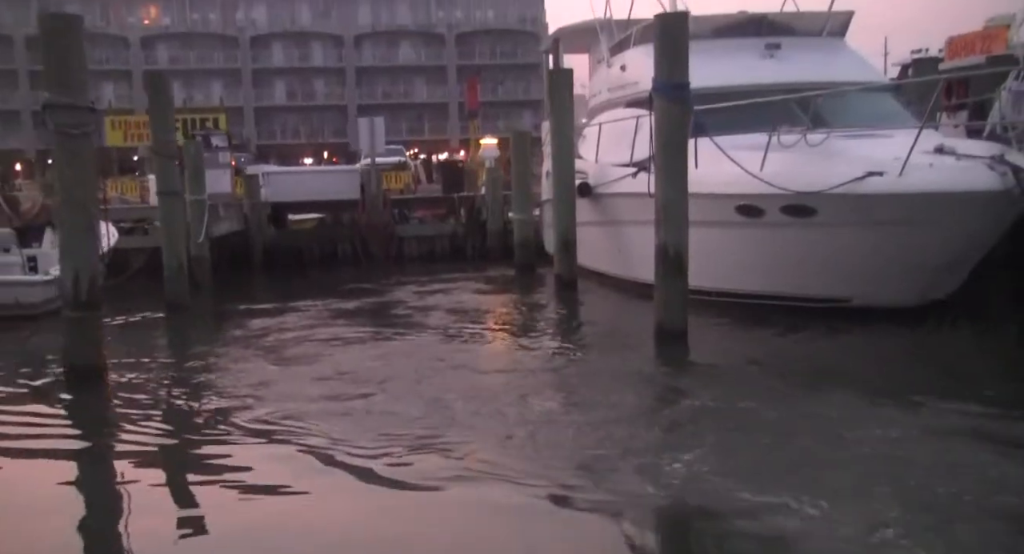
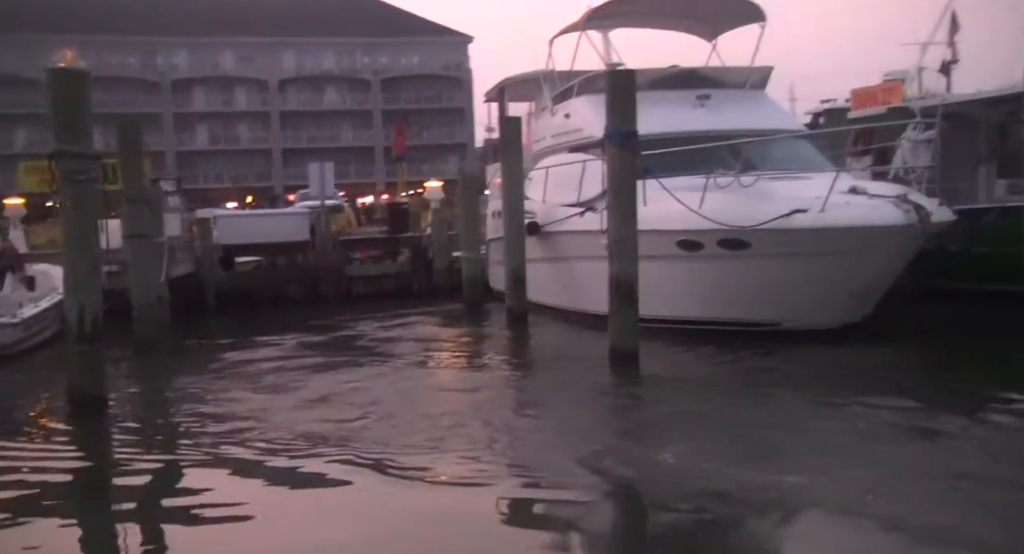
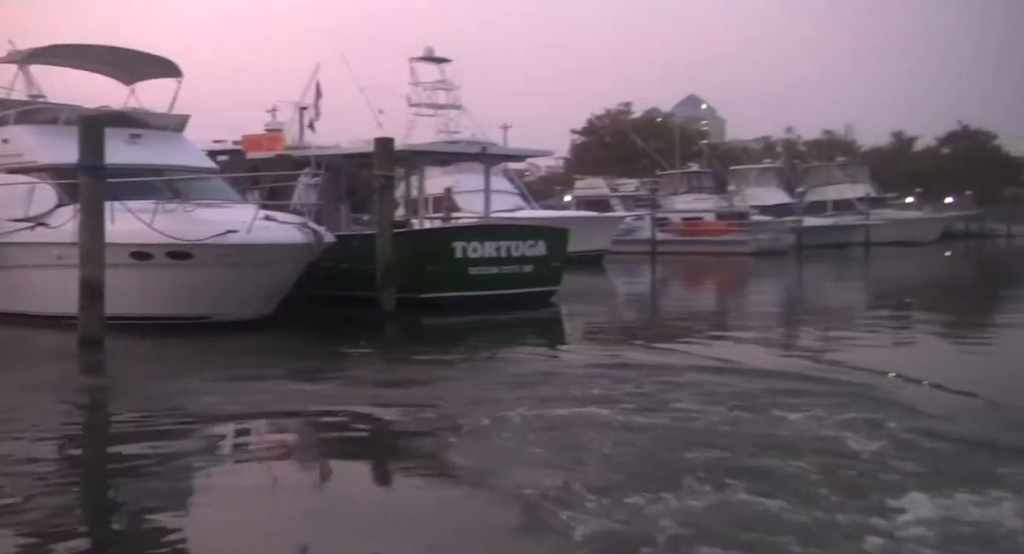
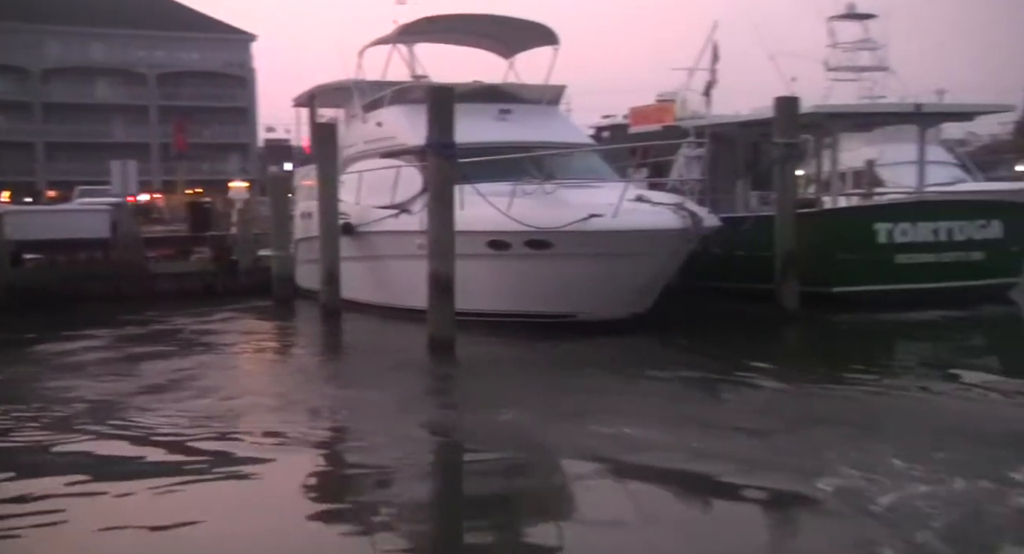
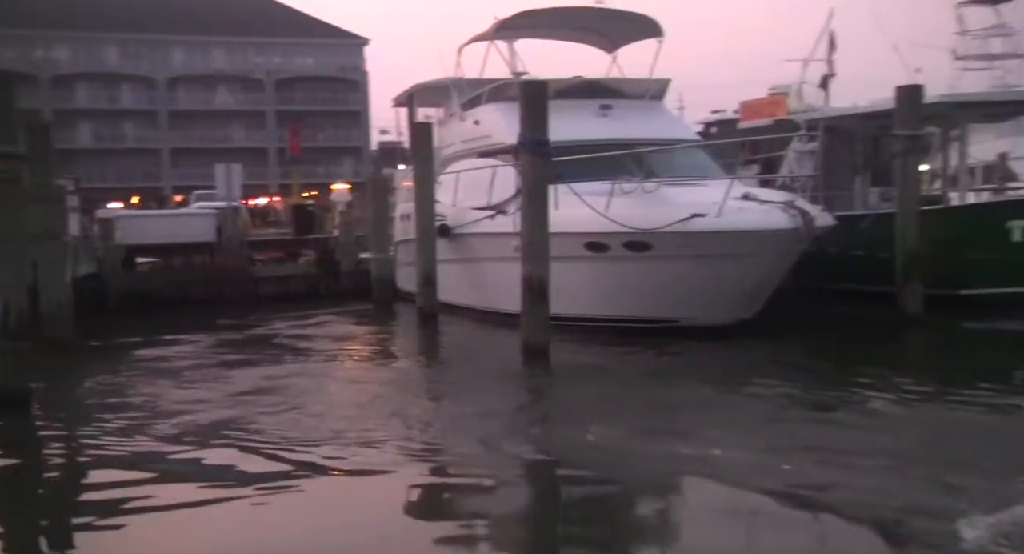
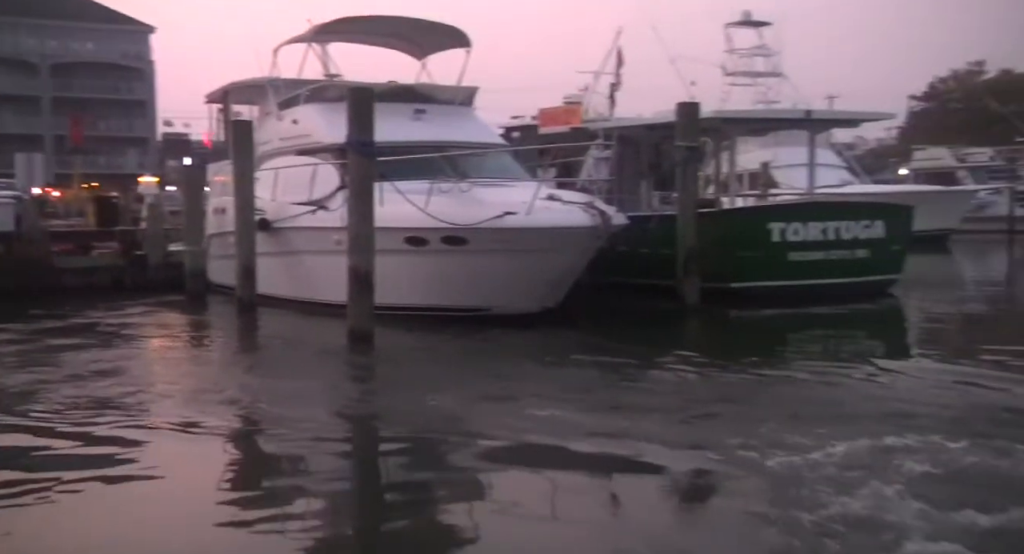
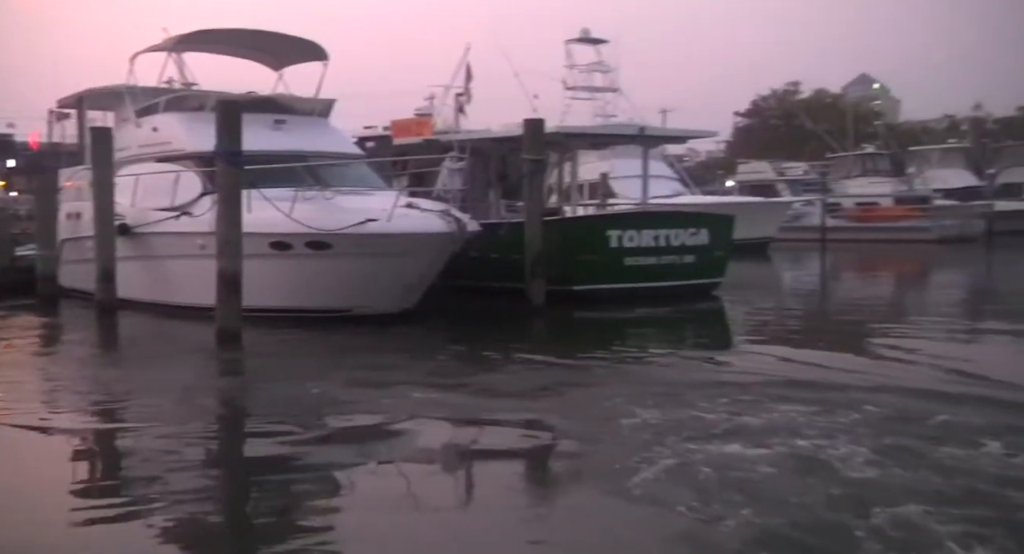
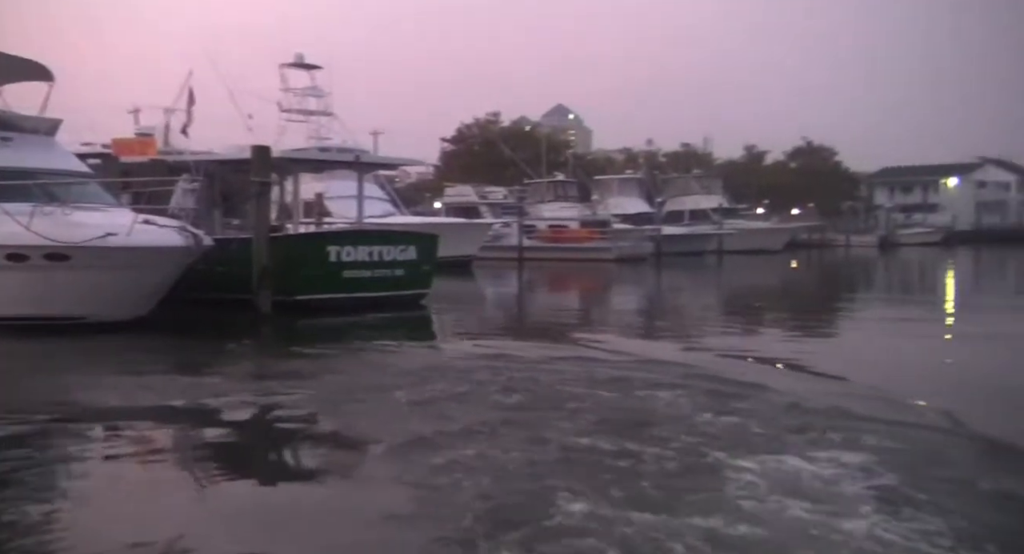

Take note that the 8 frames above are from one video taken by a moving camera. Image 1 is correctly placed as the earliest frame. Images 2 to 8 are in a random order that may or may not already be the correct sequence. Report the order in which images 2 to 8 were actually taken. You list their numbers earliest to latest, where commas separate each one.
2, 5, 4, 6, 7, 3, 8
